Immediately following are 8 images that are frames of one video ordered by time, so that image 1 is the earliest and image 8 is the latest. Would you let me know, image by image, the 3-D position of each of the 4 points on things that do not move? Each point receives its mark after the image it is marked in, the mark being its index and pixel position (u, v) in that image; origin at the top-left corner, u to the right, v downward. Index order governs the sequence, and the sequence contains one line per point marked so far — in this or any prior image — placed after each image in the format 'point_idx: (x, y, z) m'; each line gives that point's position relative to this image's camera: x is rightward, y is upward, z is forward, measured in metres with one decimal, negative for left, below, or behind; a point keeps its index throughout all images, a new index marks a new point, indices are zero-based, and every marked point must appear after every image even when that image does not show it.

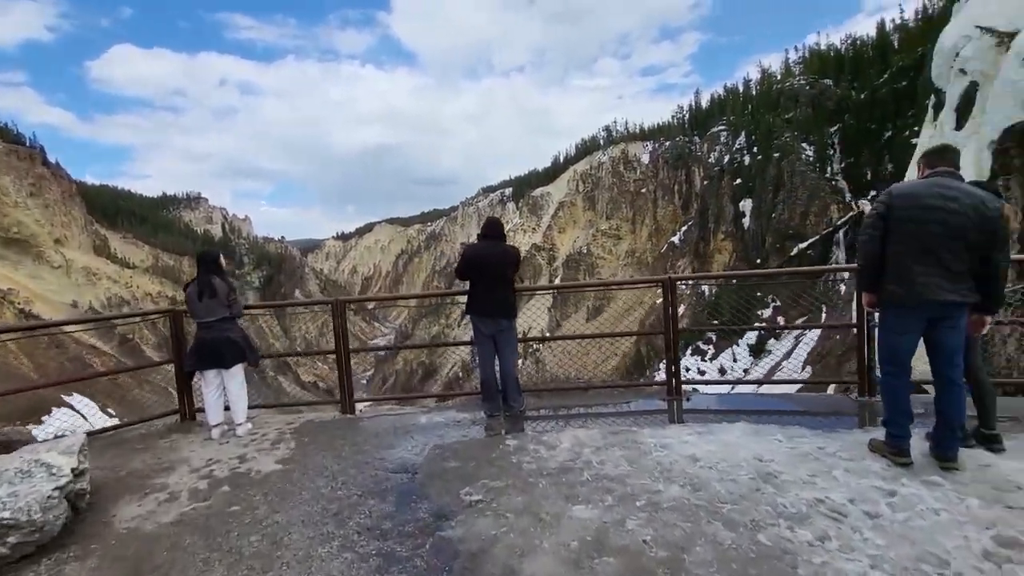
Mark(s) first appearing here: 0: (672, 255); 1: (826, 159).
0: (+4.2, +0.9, +16.3) m
1: (+6.0, +2.5, +12.6) m
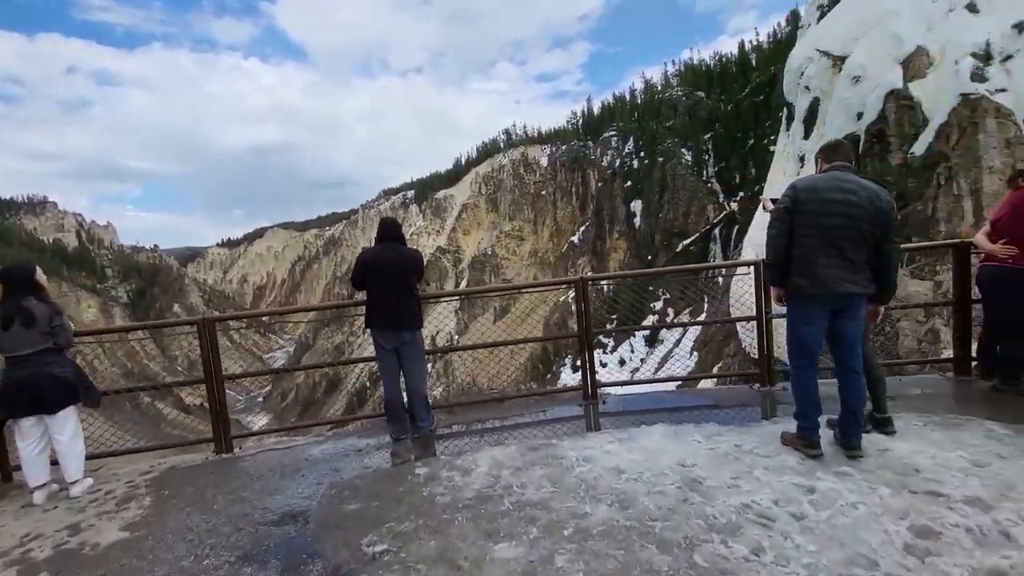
0: (+1.6, +0.9, +16.7) m
1: (+4.0, +2.6, +13.3) m
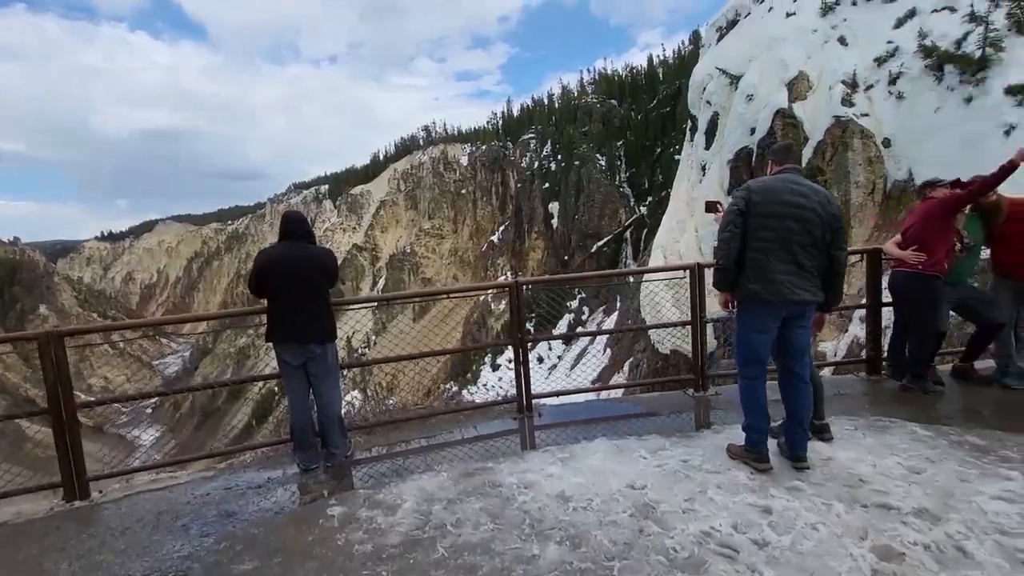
0: (-0.5, +0.9, +16.7) m
1: (+2.2, +2.6, +13.7) m
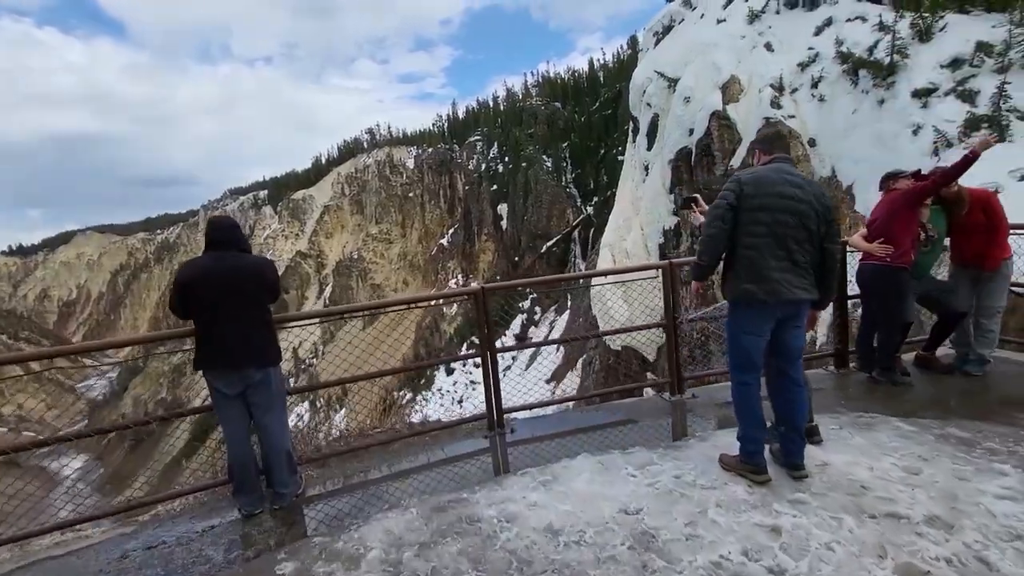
0: (-1.9, +0.8, +16.6) m
1: (+1.1, +2.6, +13.8) m
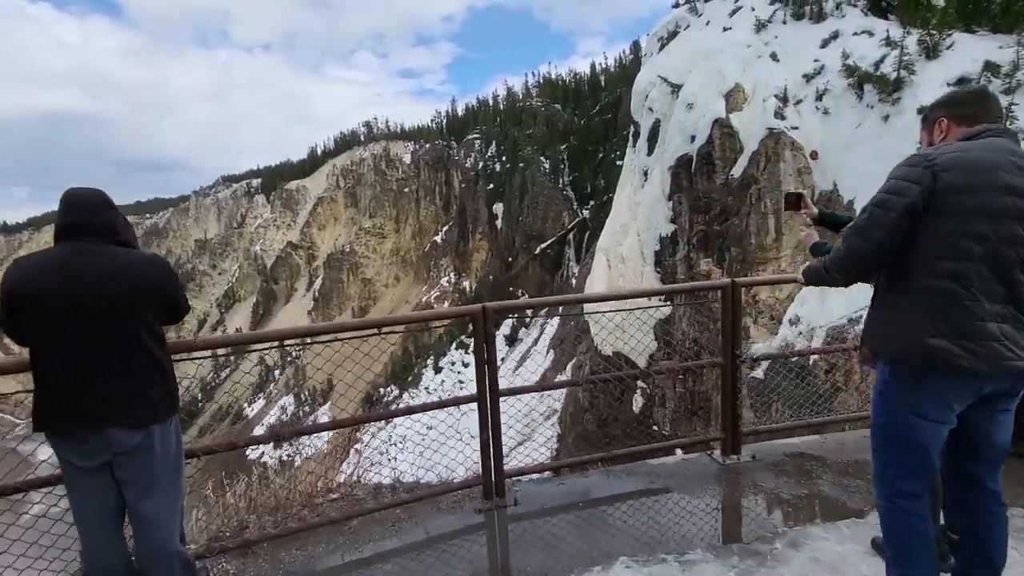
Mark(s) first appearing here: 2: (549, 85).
0: (-2.1, +0.9, +16.4) m
1: (+1.0, +2.6, +13.7) m
2: (+1.1, +5.8, +17.7) m
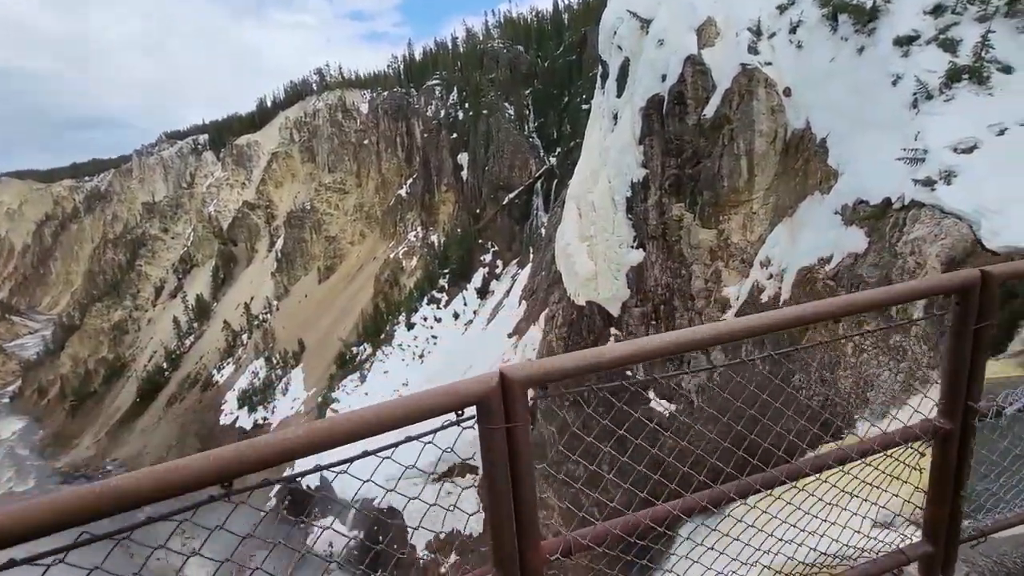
0: (-2.9, +2.1, +15.9) m
1: (+0.3, +3.6, +13.2) m
2: (0.0, +7.2, +16.9) m
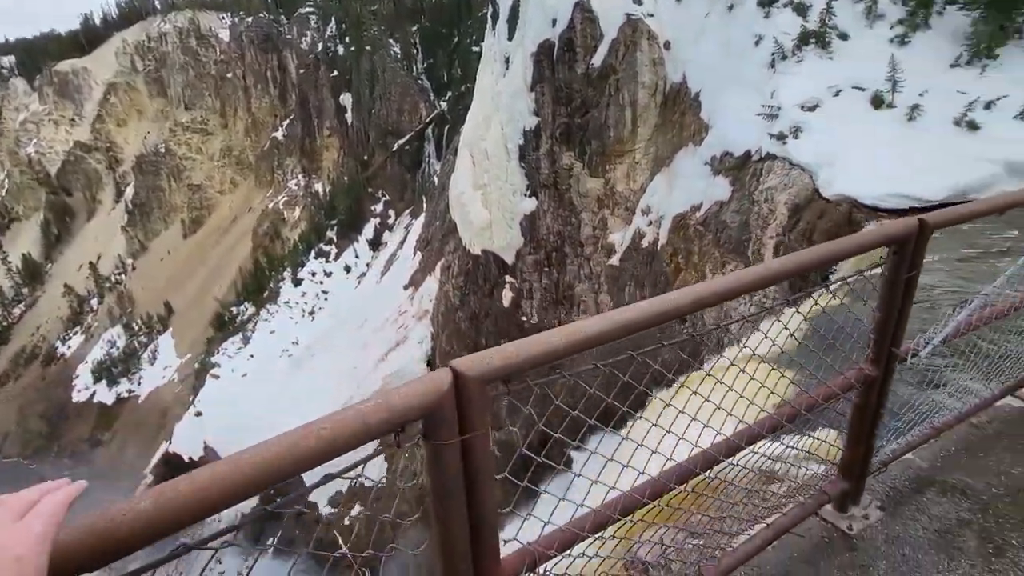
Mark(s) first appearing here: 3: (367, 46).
0: (-5.6, +3.2, +14.4) m
1: (-1.9, +4.6, +12.4) m
2: (-3.2, +8.6, +15.5) m
3: (-2.9, +5.0, +12.8) m
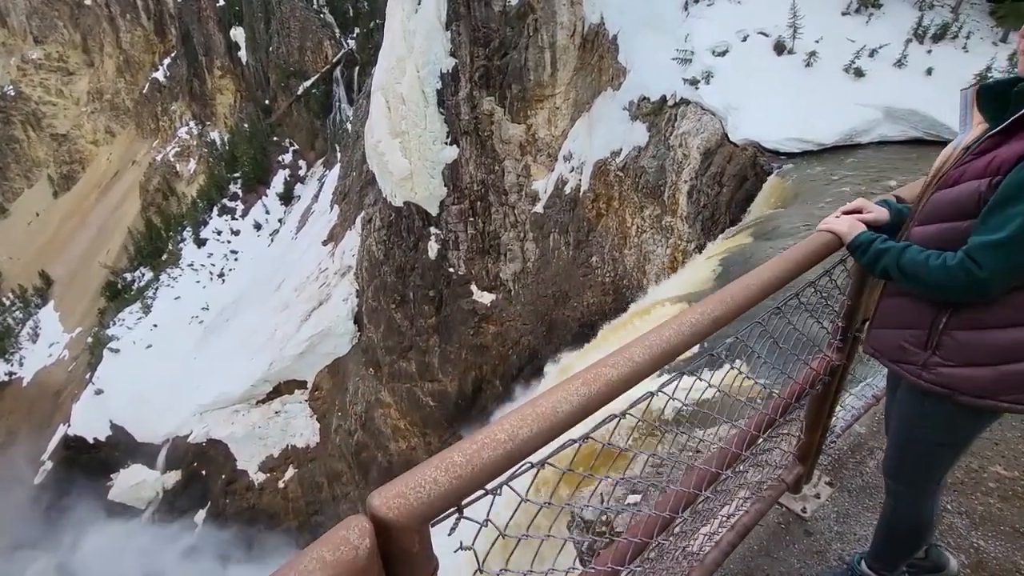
0: (-7.4, +4.0, +12.7) m
1: (-3.4, +5.3, +11.3) m
2: (-5.4, +9.6, +13.4) m
3: (-4.5, +5.7, +11.4) m
